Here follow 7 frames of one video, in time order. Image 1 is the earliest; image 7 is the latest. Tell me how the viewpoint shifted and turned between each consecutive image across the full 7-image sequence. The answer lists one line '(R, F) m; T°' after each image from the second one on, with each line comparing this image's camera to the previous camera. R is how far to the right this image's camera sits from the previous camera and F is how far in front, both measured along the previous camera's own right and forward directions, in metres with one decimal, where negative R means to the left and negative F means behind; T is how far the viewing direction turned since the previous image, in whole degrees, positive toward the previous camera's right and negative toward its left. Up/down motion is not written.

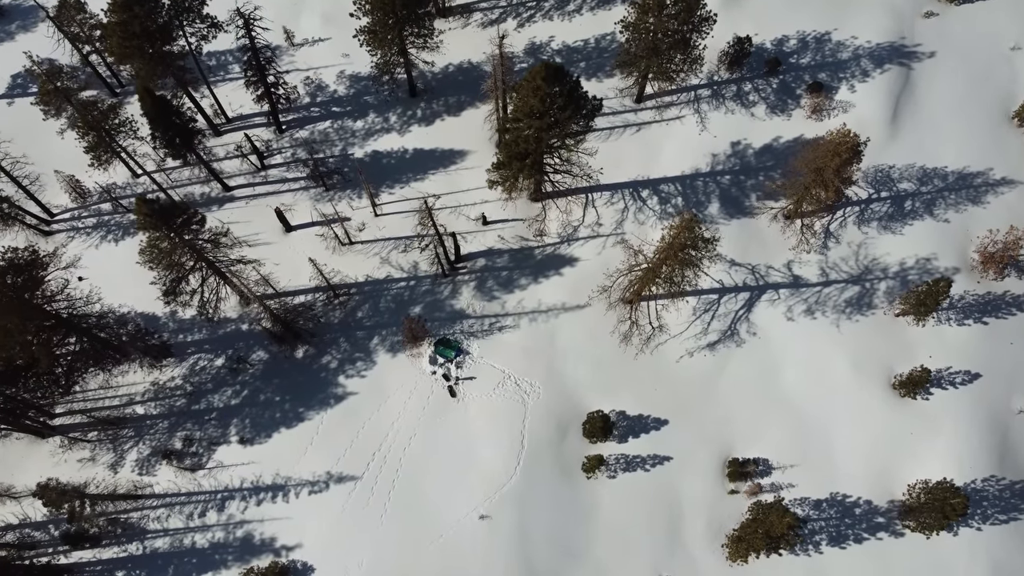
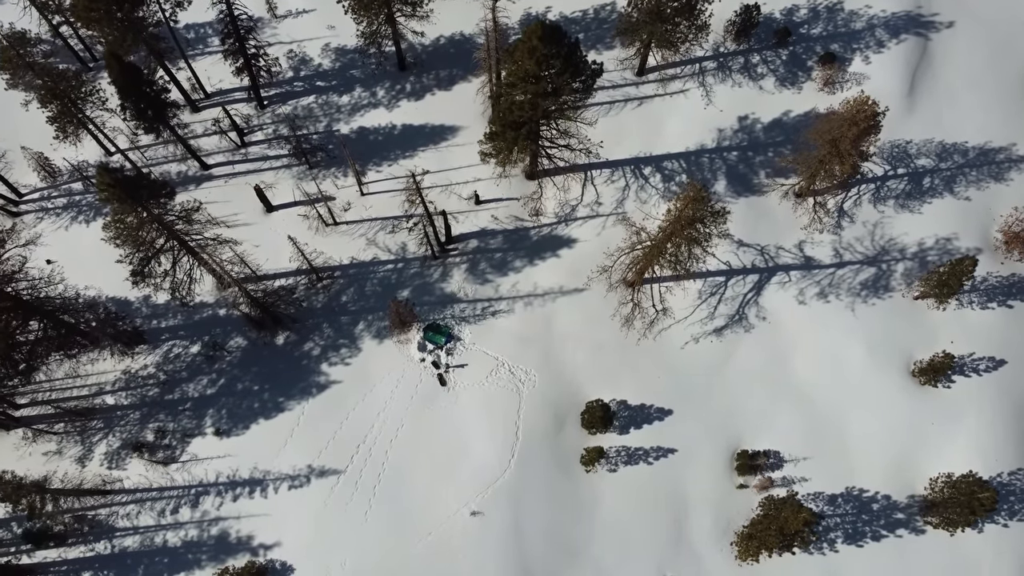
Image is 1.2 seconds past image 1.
(+0.3, +1.8) m; 0°
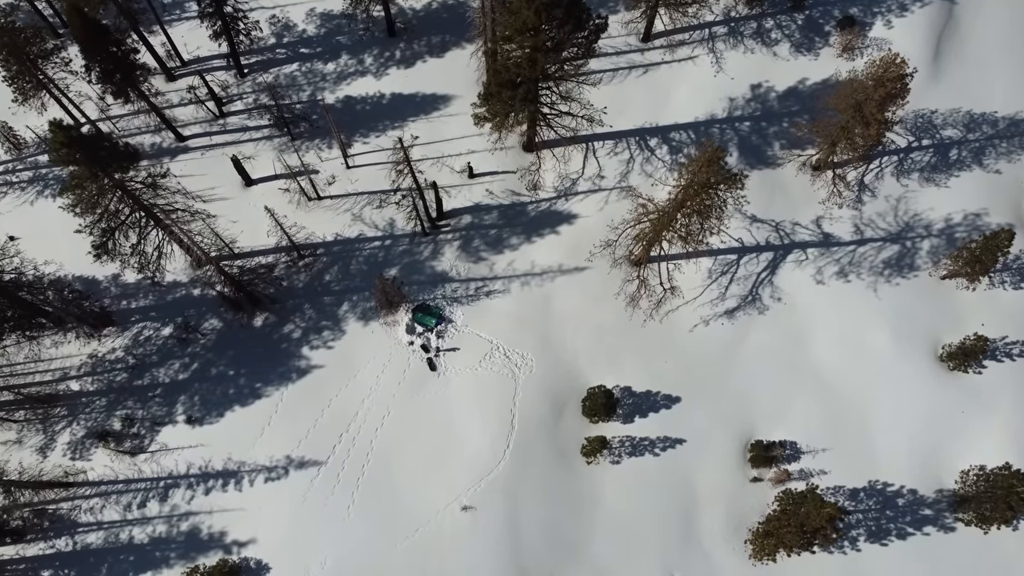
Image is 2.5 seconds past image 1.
(+0.2, +2.0) m; 0°
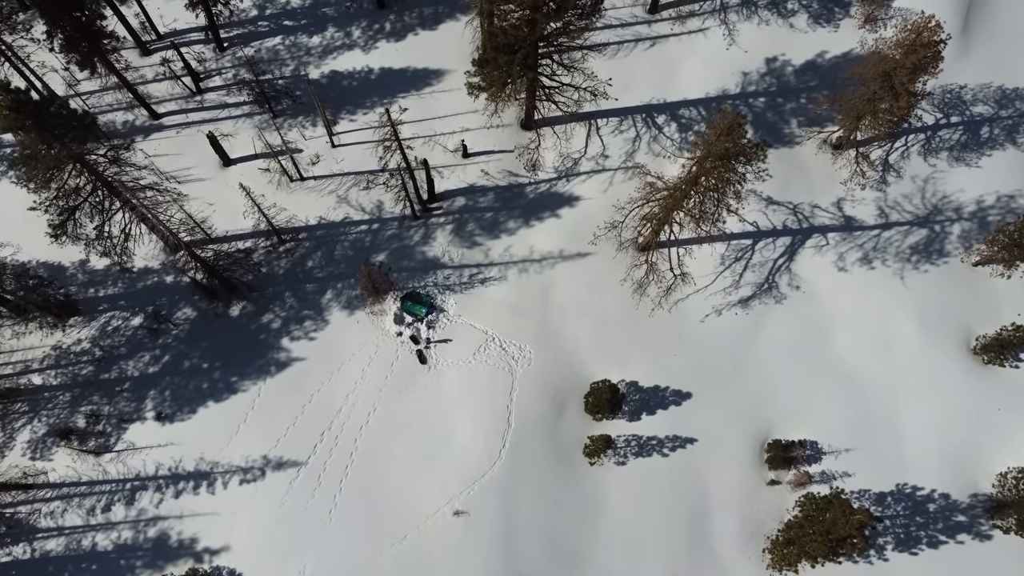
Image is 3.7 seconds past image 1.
(+0.2, +1.9) m; 0°
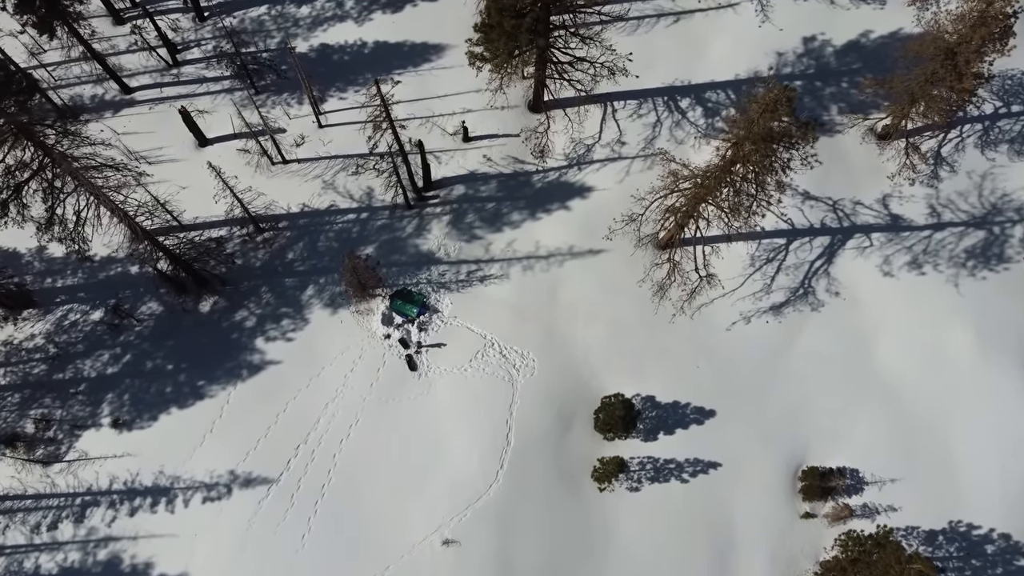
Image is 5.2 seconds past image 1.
(+0.1, +2.6) m; -1°
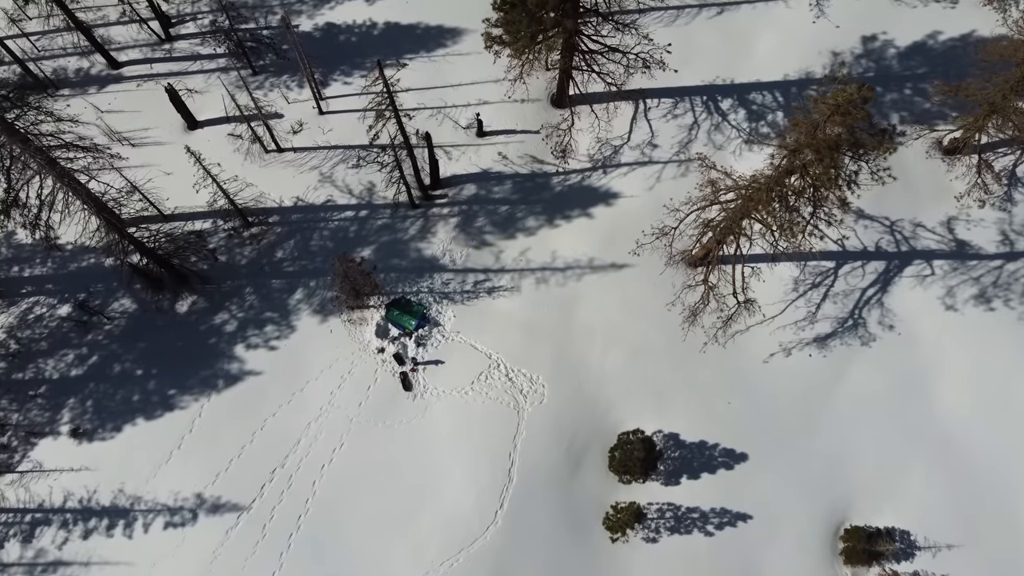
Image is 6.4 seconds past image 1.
(-0.1, +2.3) m; -1°
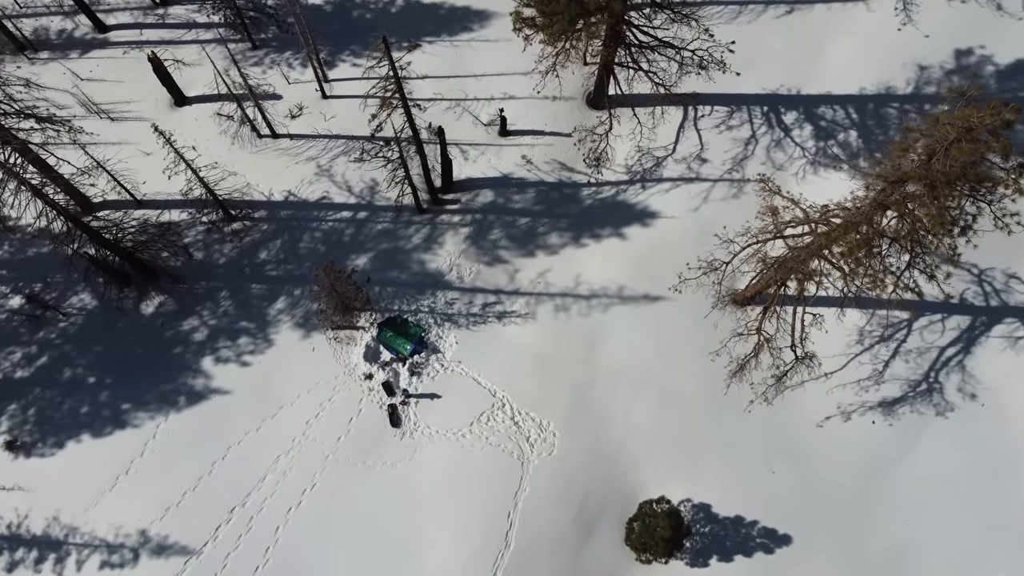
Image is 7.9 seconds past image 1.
(-0.1, +2.7) m; -1°
